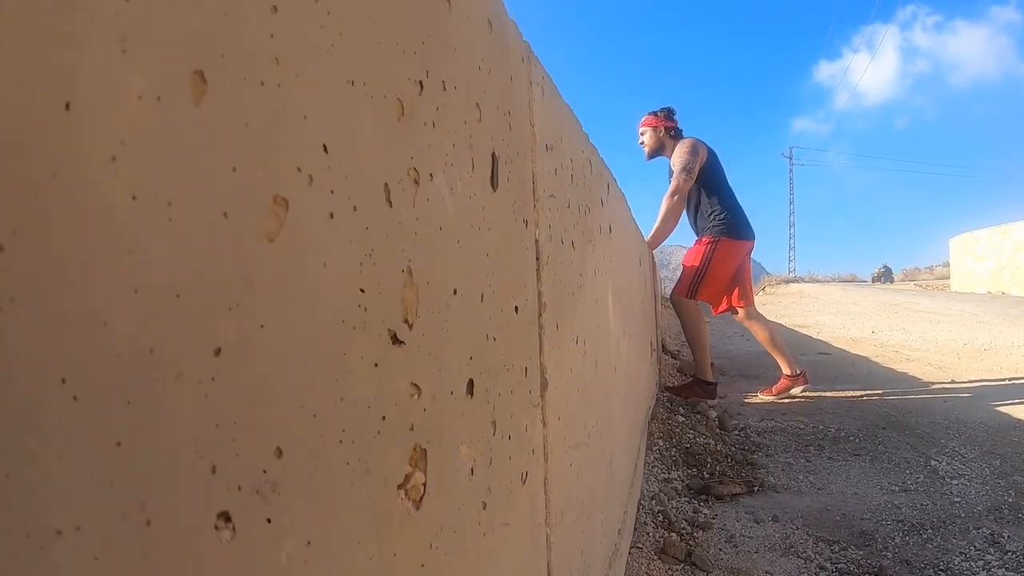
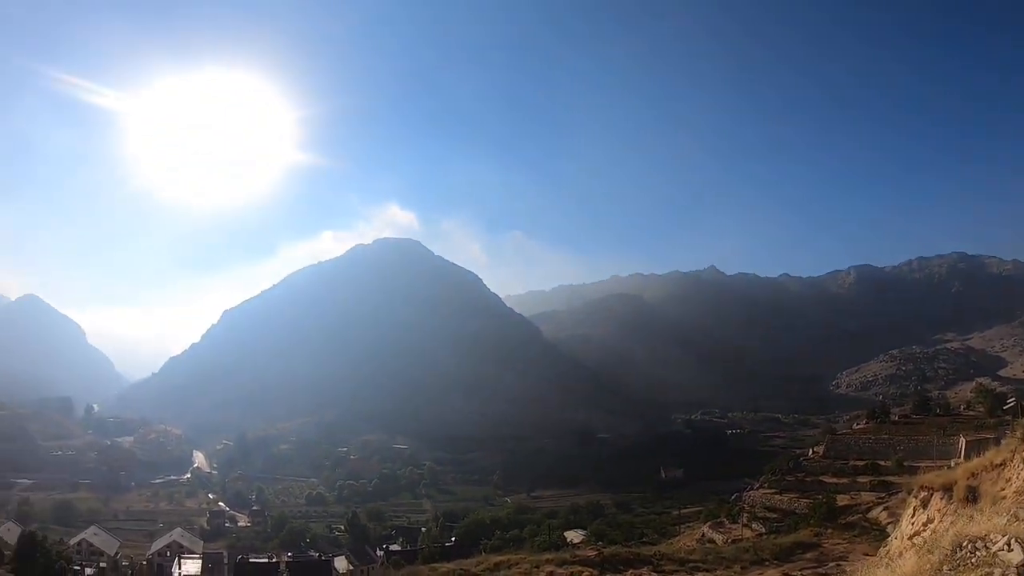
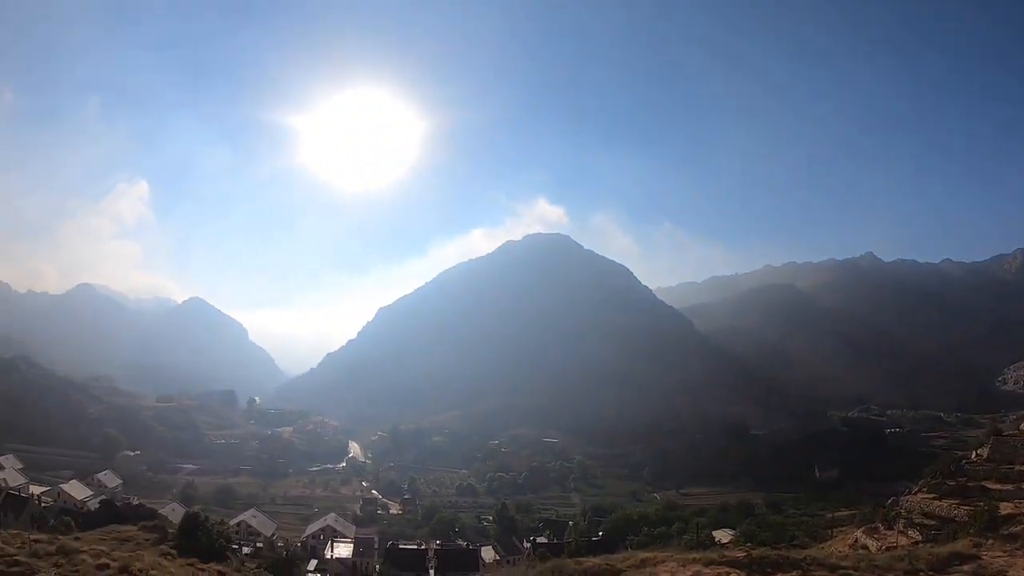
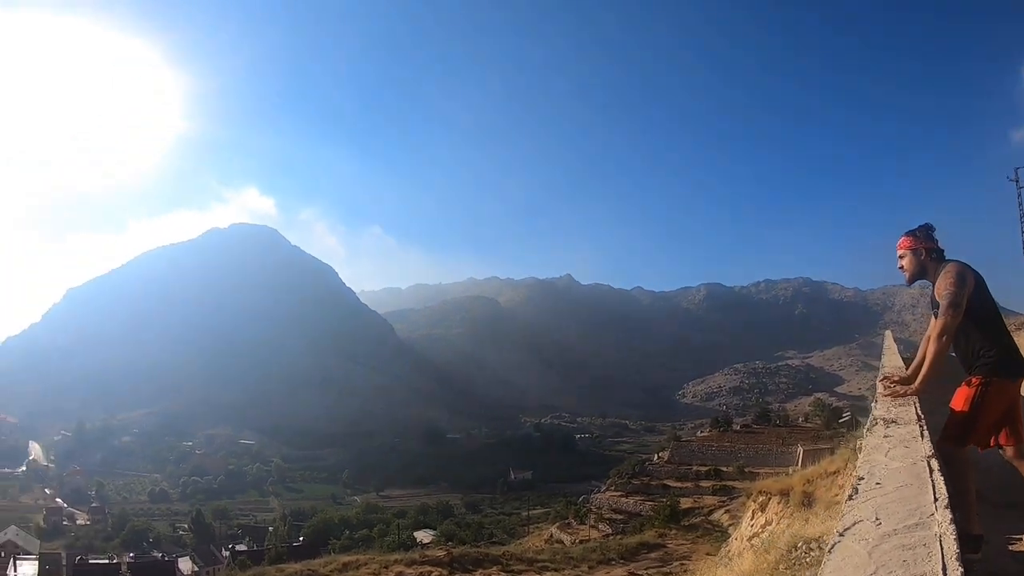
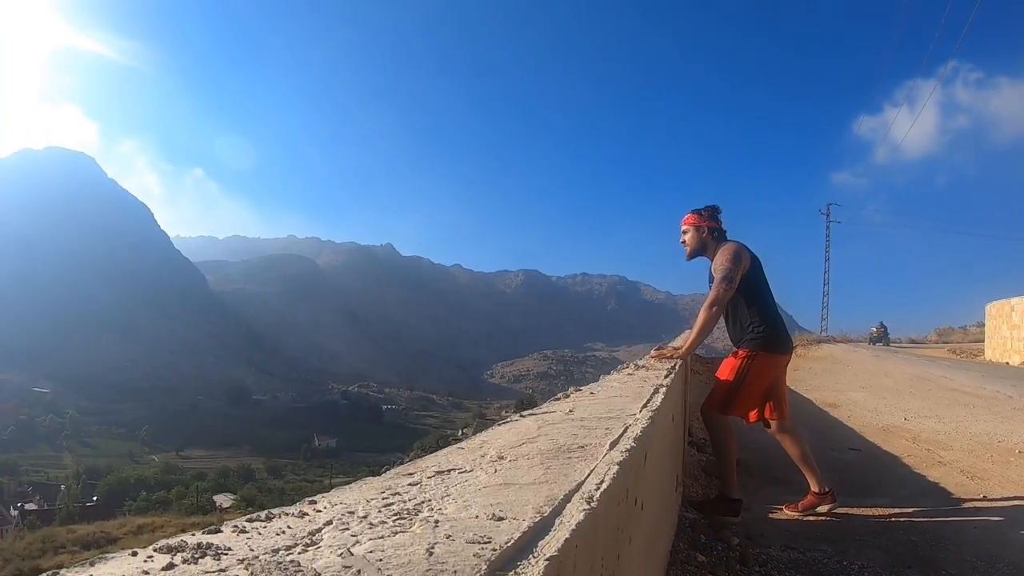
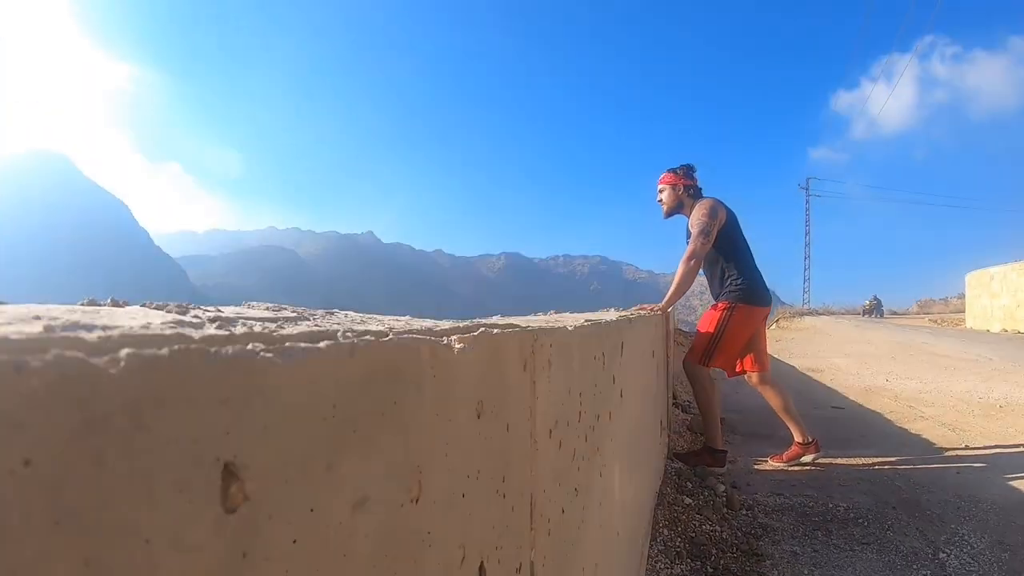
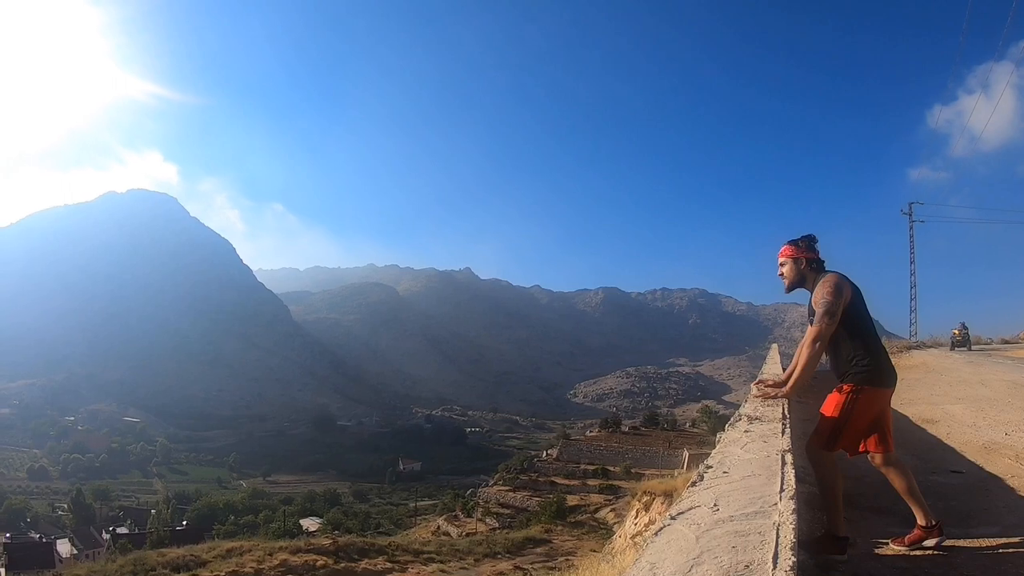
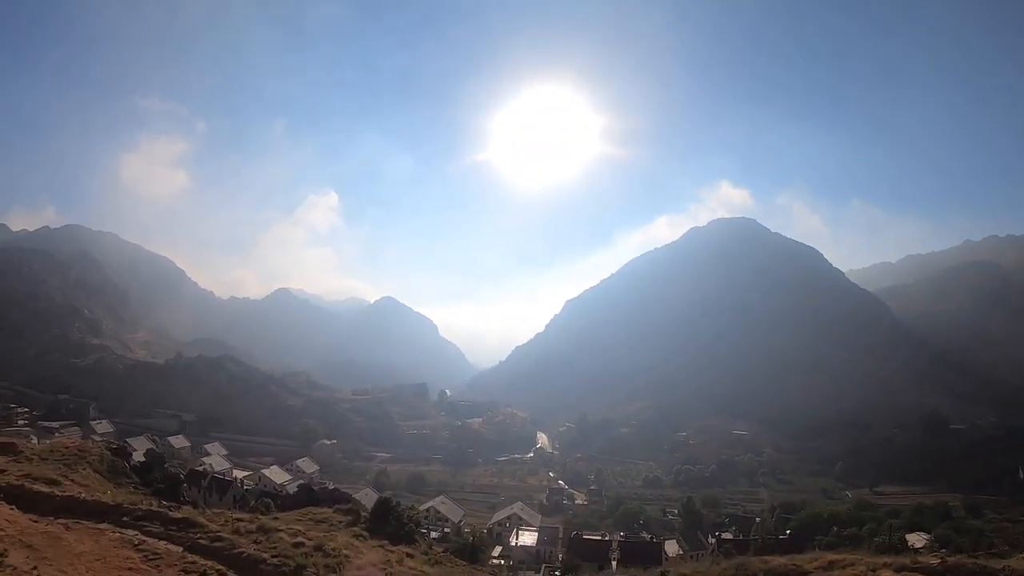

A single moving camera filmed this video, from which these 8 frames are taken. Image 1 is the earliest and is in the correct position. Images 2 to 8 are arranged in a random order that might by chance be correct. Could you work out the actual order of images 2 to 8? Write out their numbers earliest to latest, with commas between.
6, 5, 7, 4, 2, 3, 8
